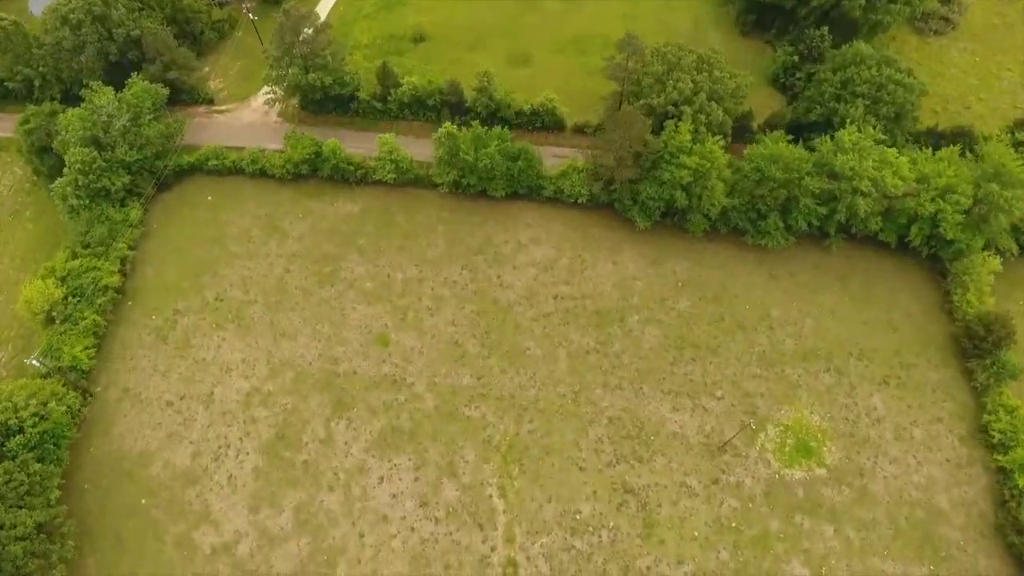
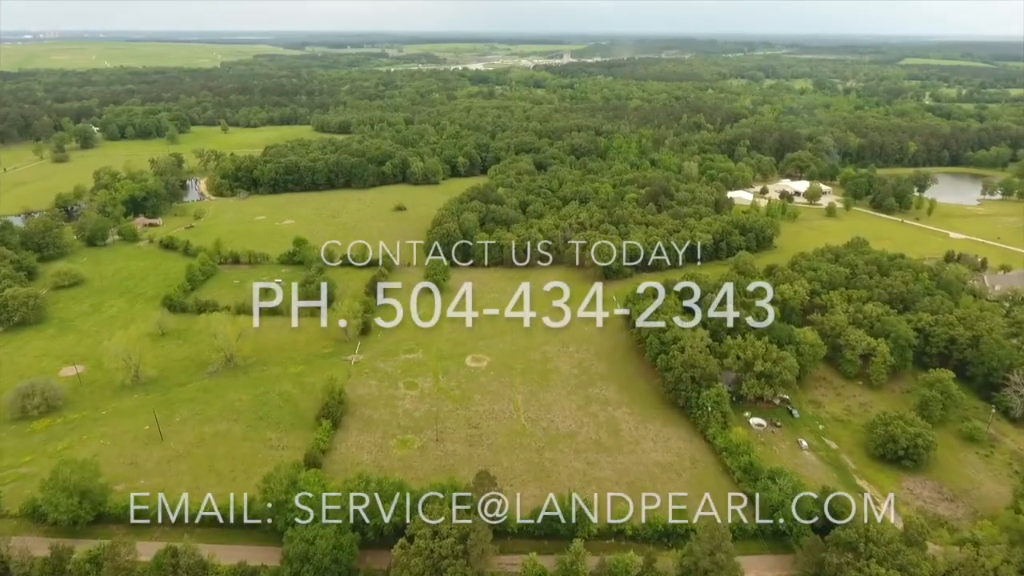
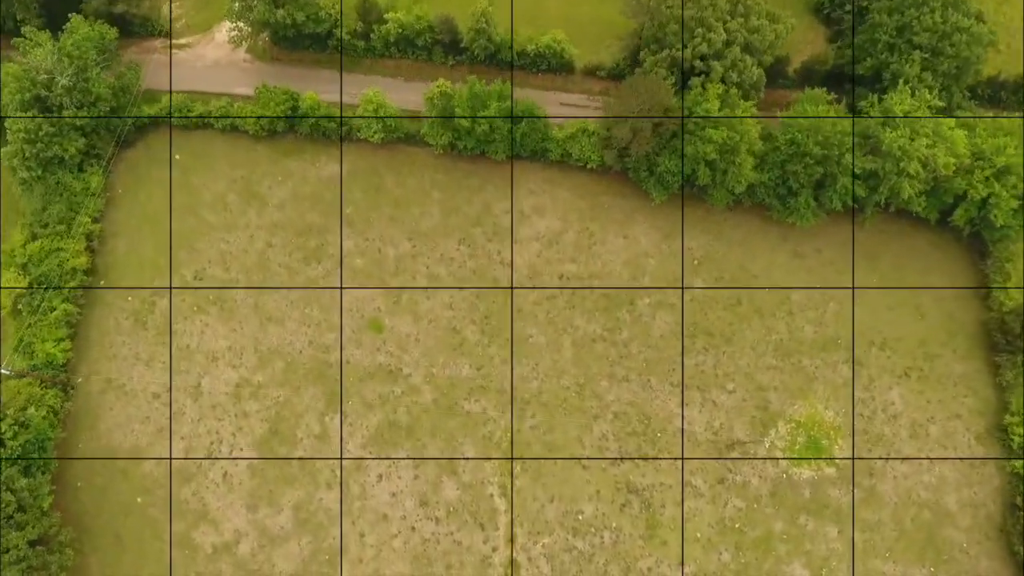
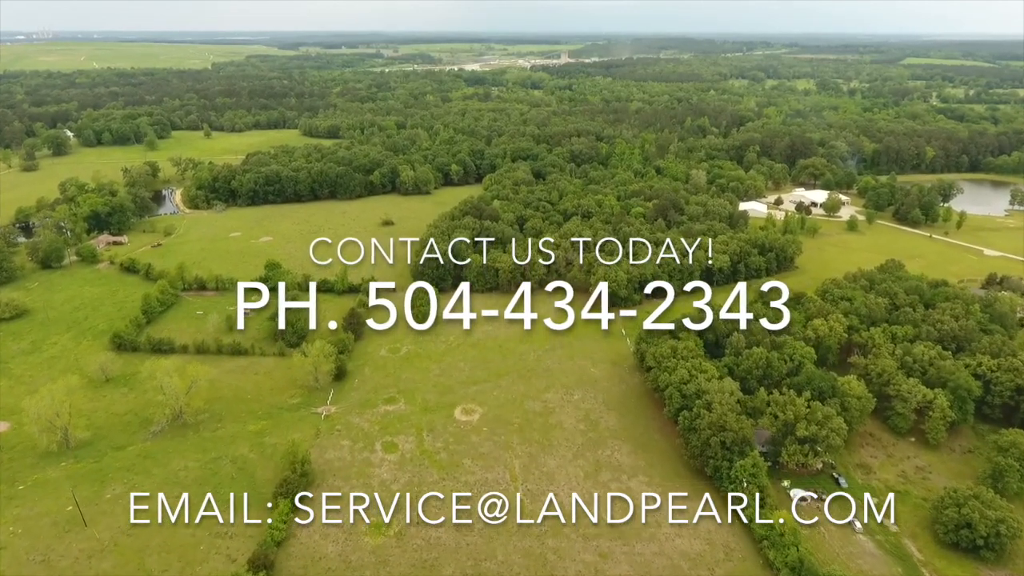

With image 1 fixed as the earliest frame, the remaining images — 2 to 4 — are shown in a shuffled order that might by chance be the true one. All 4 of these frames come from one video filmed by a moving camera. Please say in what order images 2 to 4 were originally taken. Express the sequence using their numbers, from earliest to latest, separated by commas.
3, 2, 4
